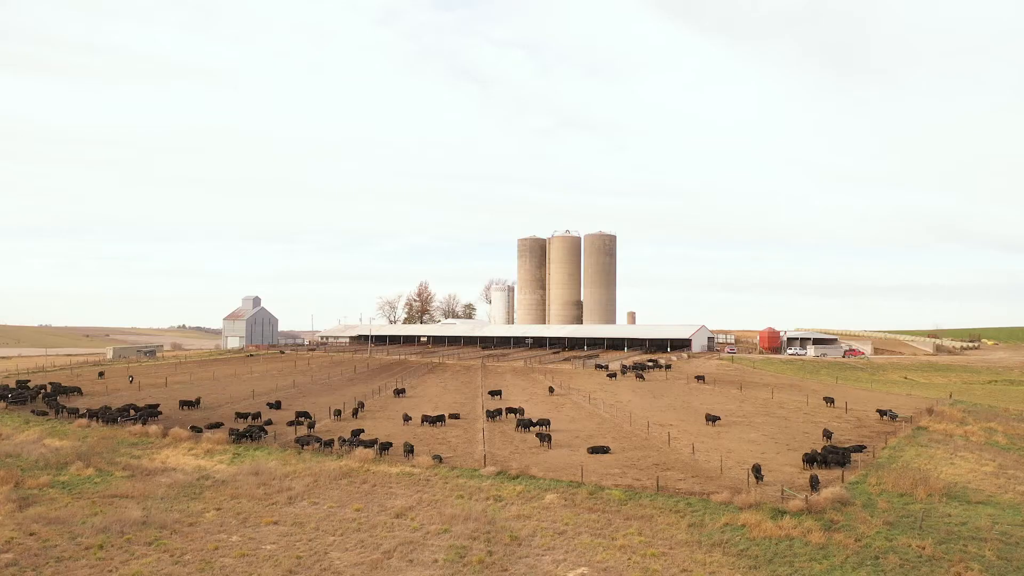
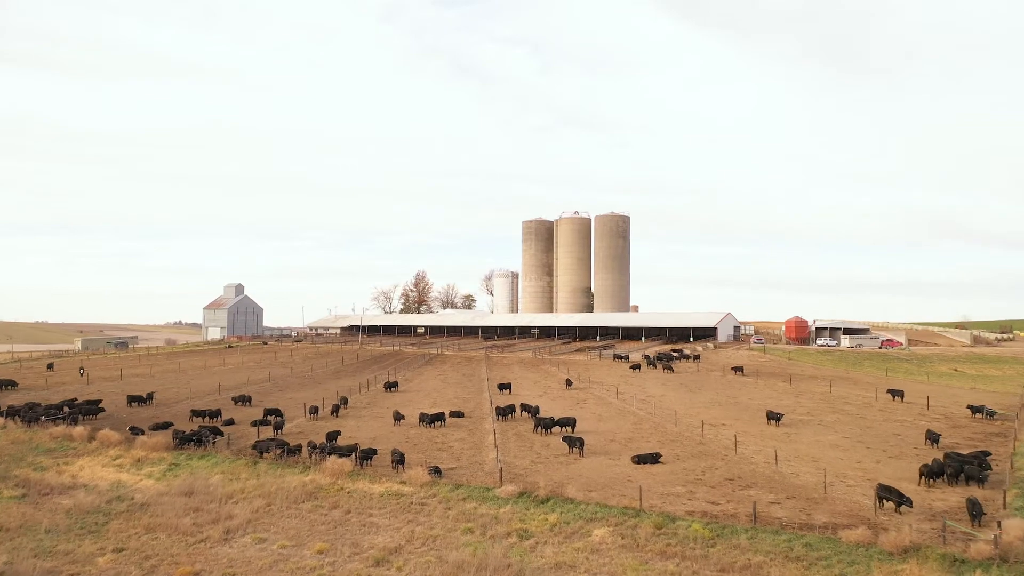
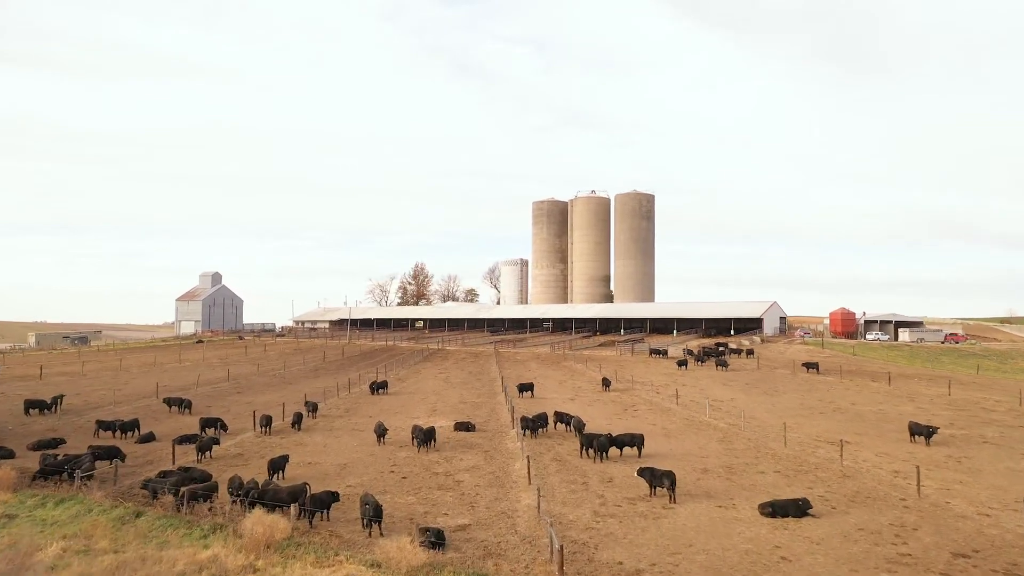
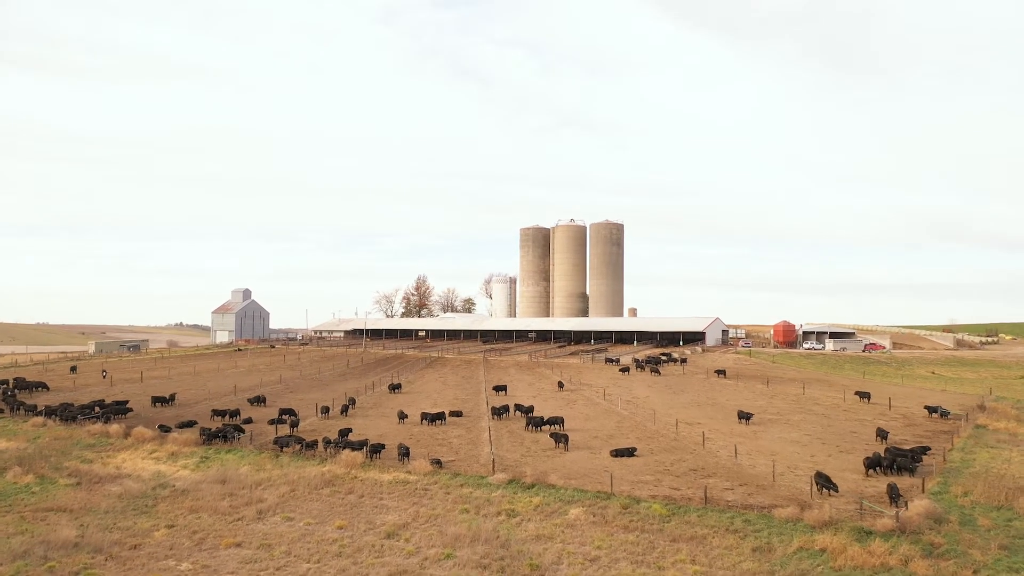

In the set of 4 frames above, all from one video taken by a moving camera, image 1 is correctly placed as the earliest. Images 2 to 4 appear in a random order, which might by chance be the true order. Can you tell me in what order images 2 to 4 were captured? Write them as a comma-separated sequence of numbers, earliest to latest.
4, 2, 3
